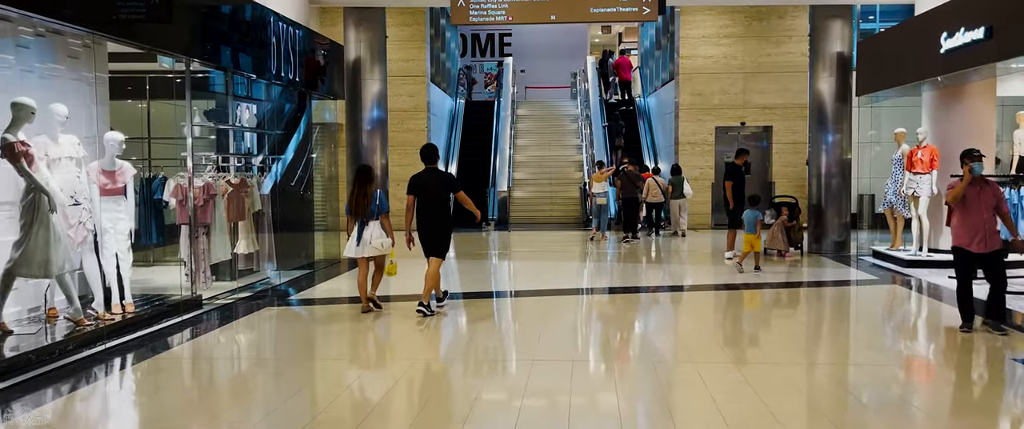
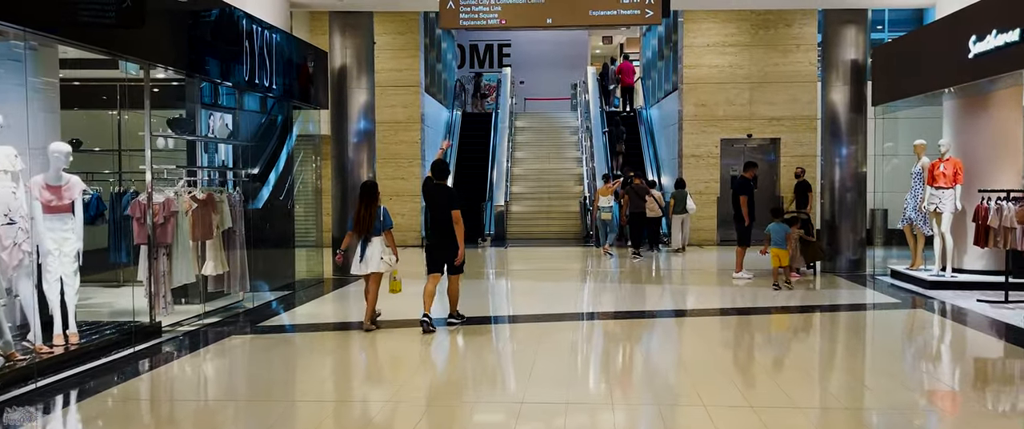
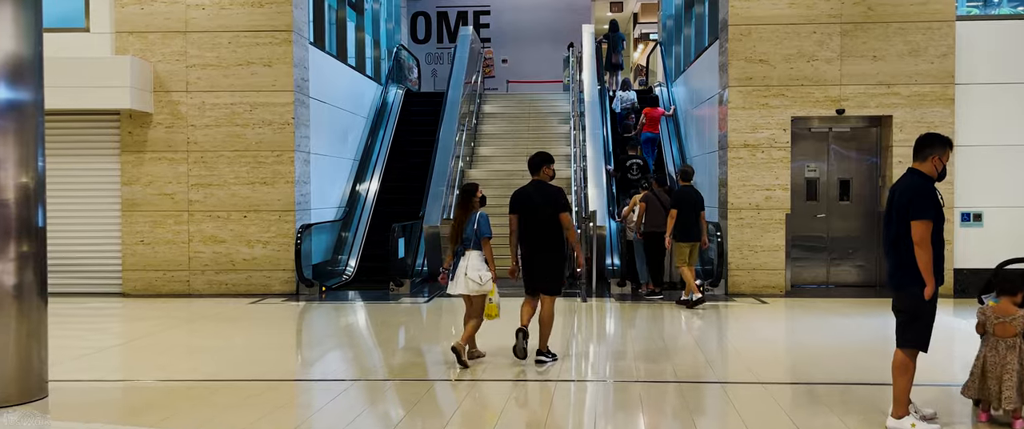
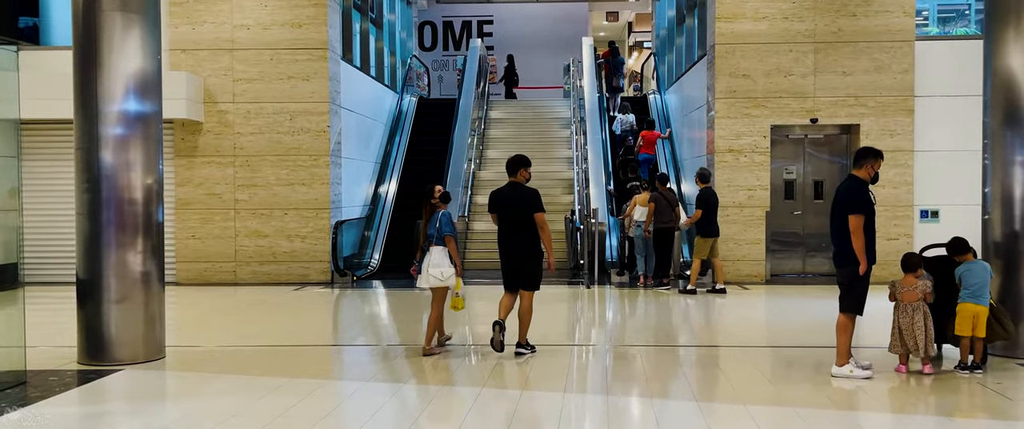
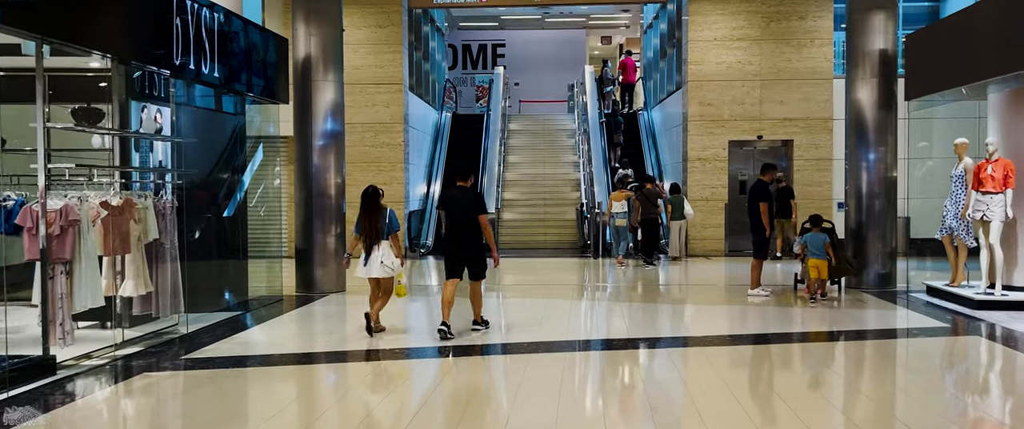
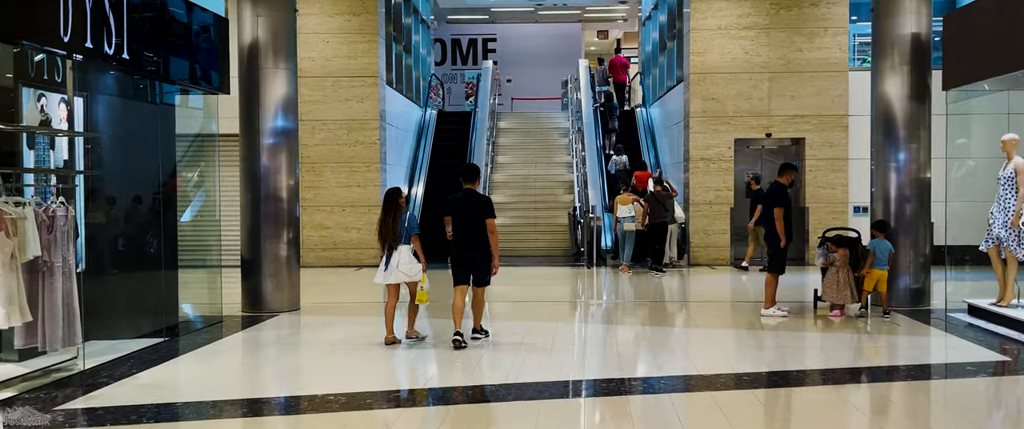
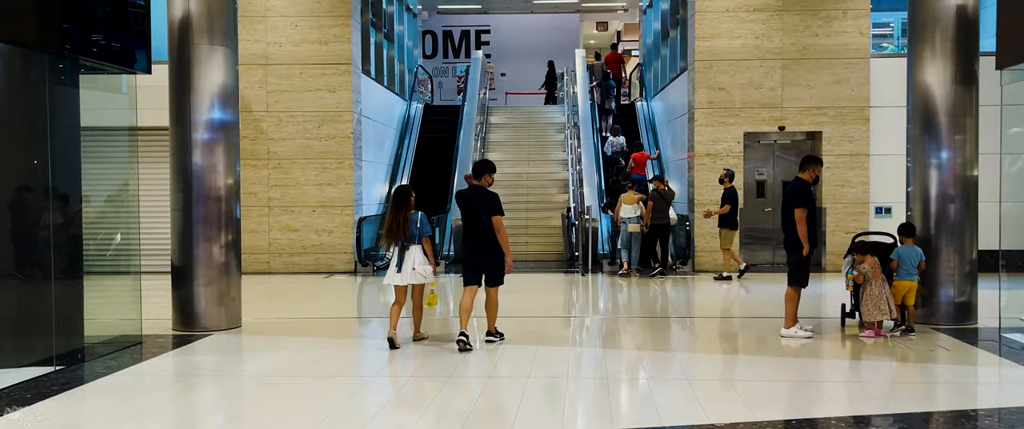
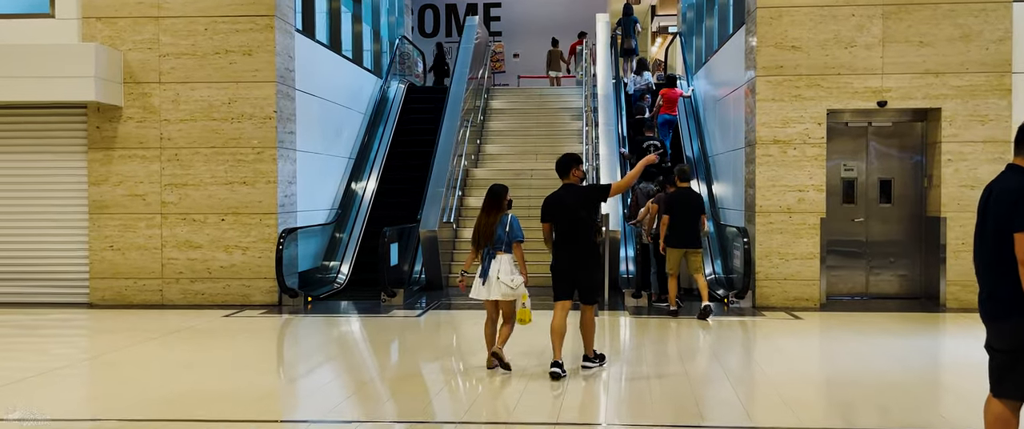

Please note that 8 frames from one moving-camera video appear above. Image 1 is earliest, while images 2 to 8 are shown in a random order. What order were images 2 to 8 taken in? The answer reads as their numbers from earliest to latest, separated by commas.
2, 5, 6, 7, 4, 3, 8
